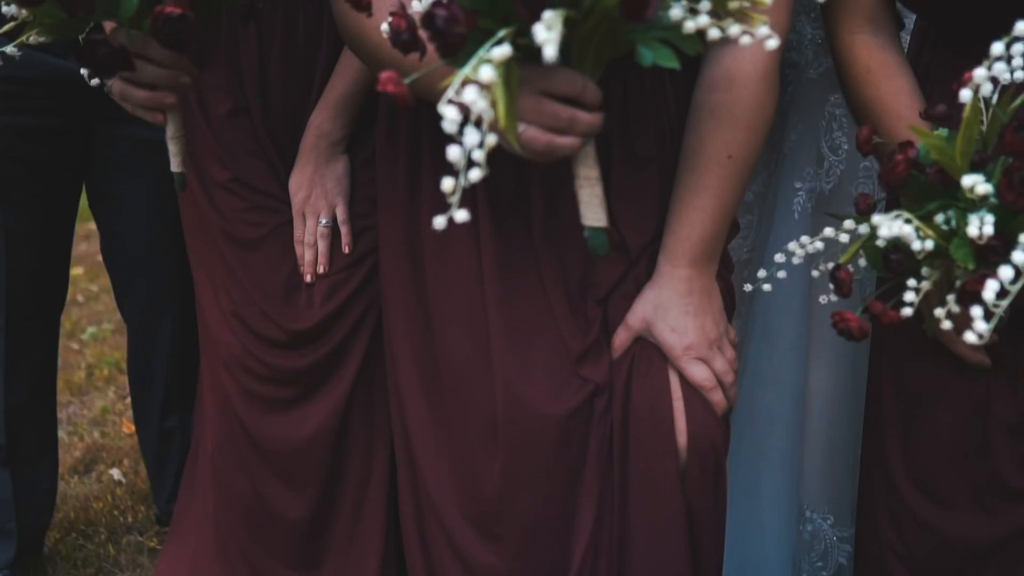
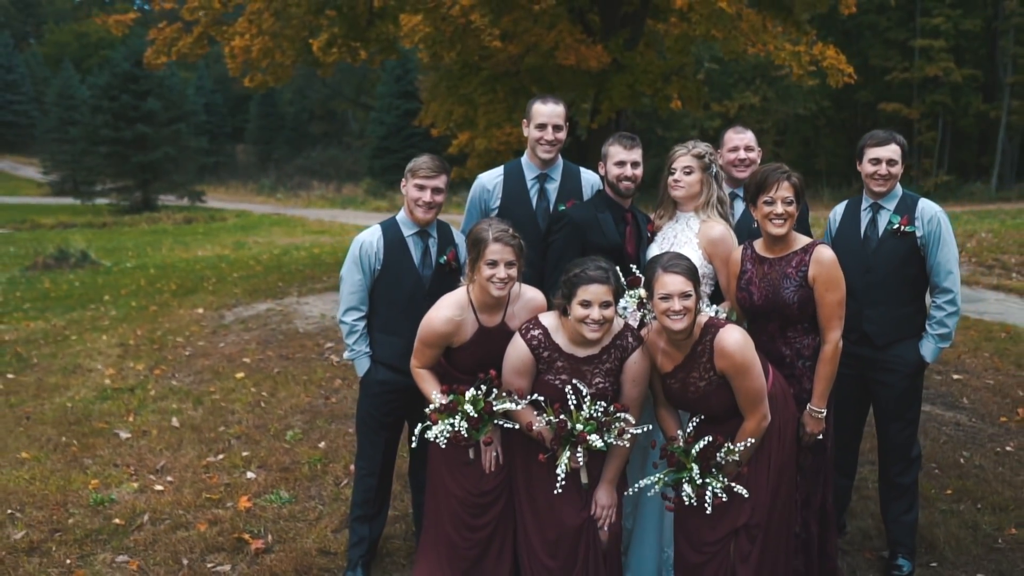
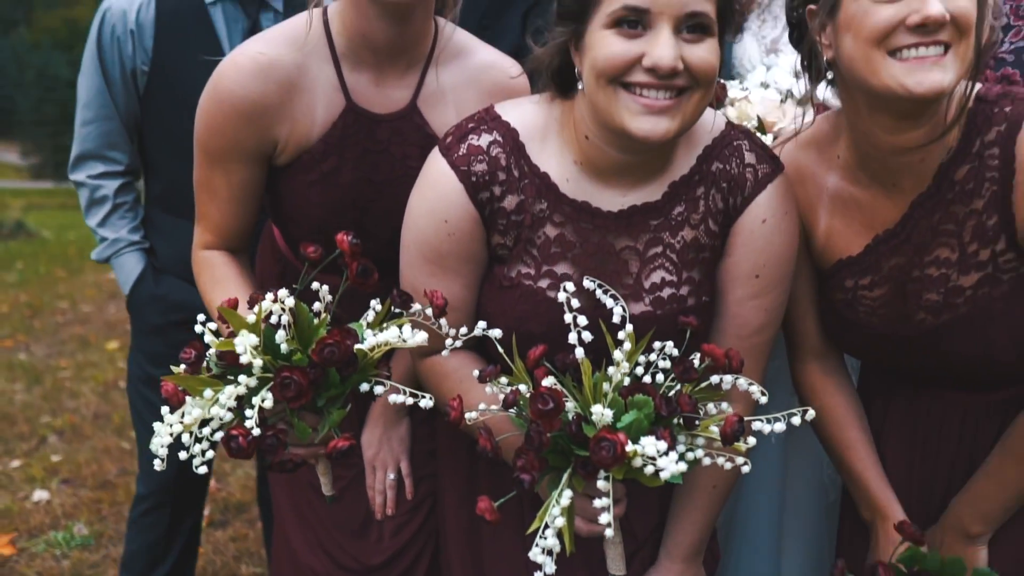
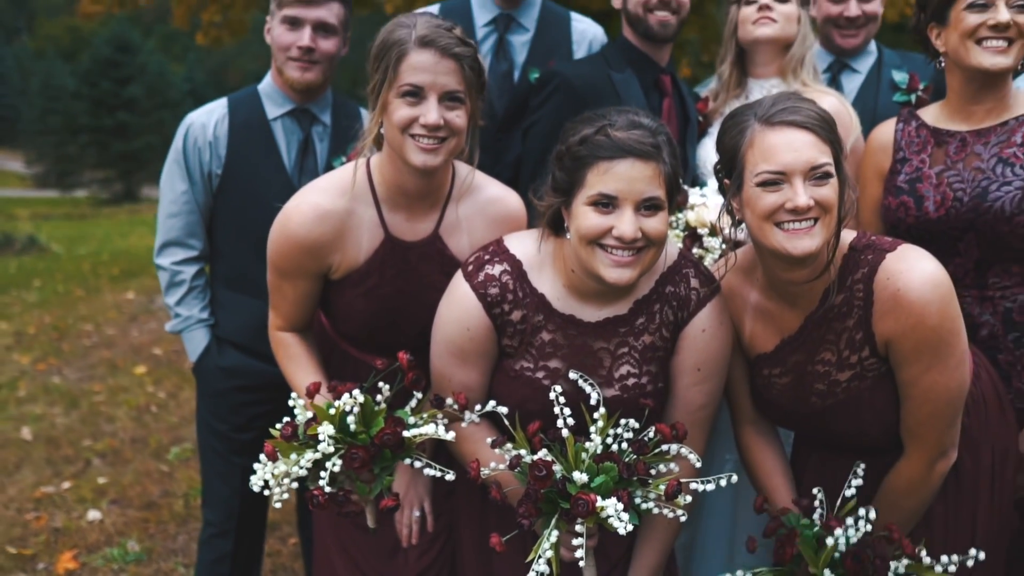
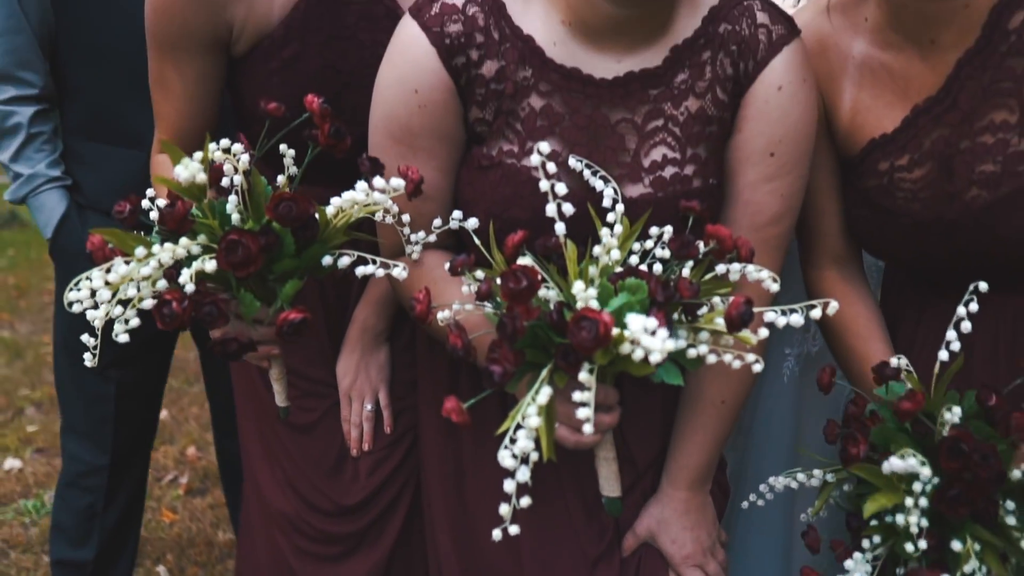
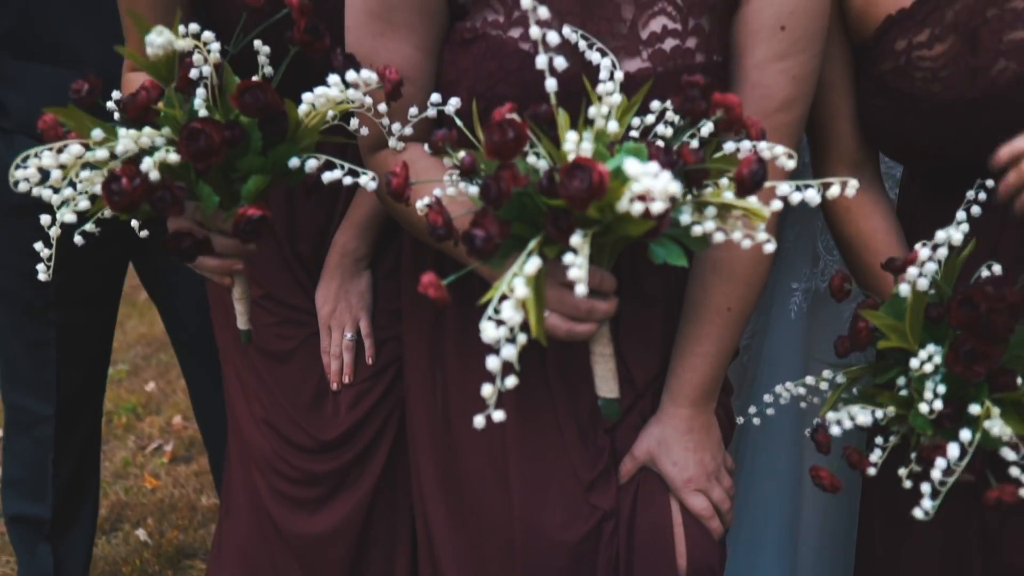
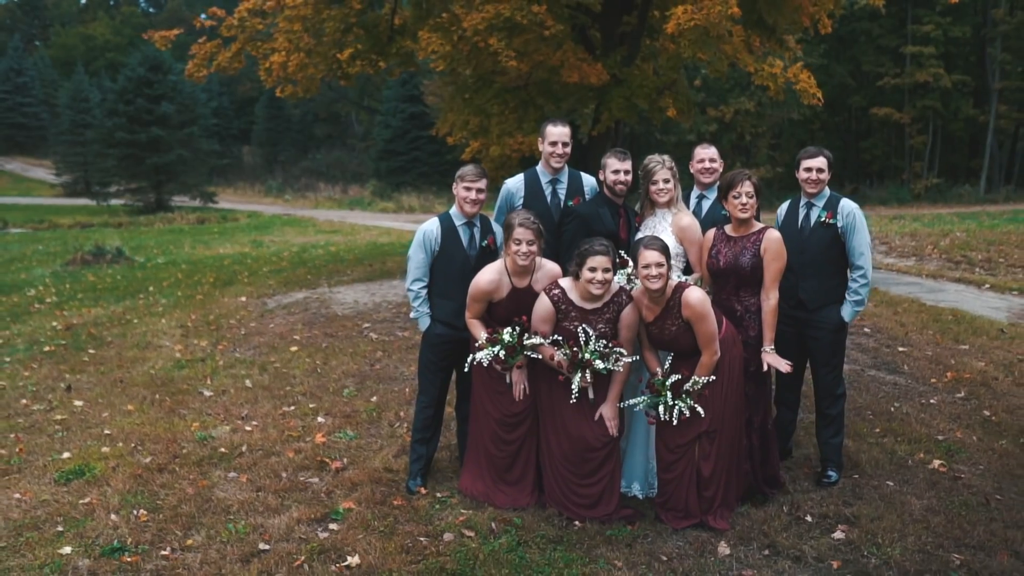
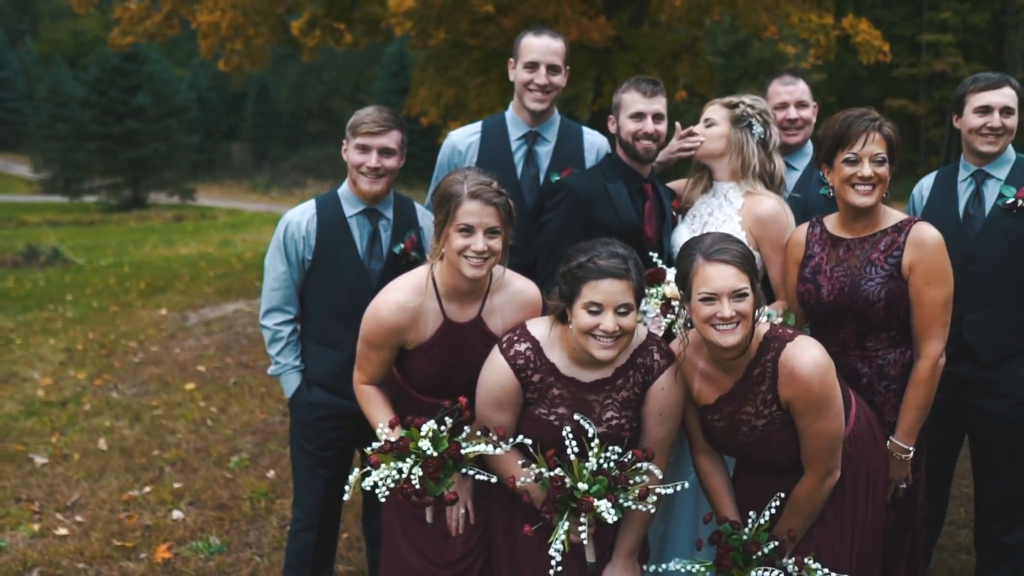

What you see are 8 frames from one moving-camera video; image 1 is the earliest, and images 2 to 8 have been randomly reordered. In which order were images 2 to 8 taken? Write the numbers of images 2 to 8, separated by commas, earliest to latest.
6, 5, 3, 4, 8, 2, 7
